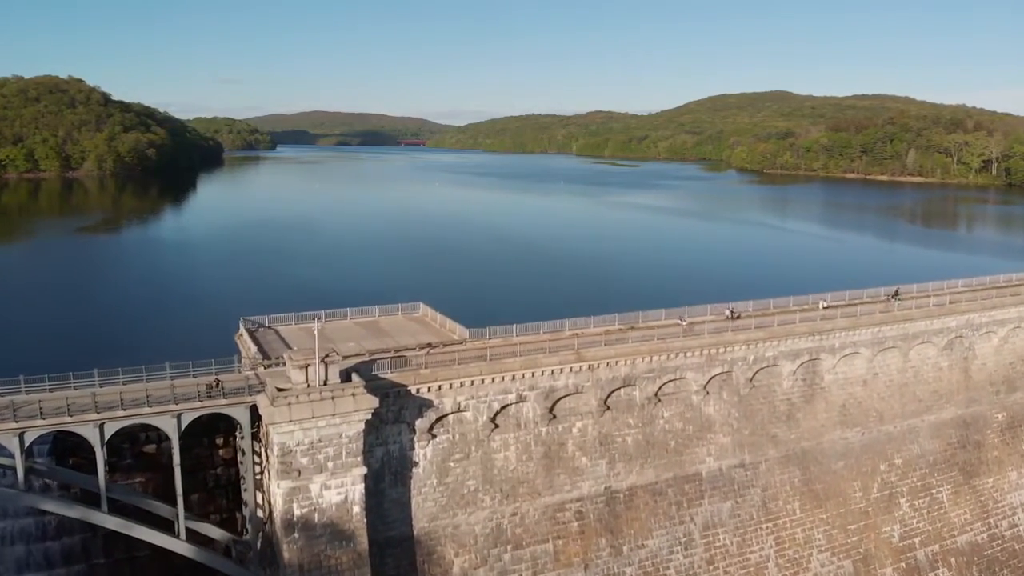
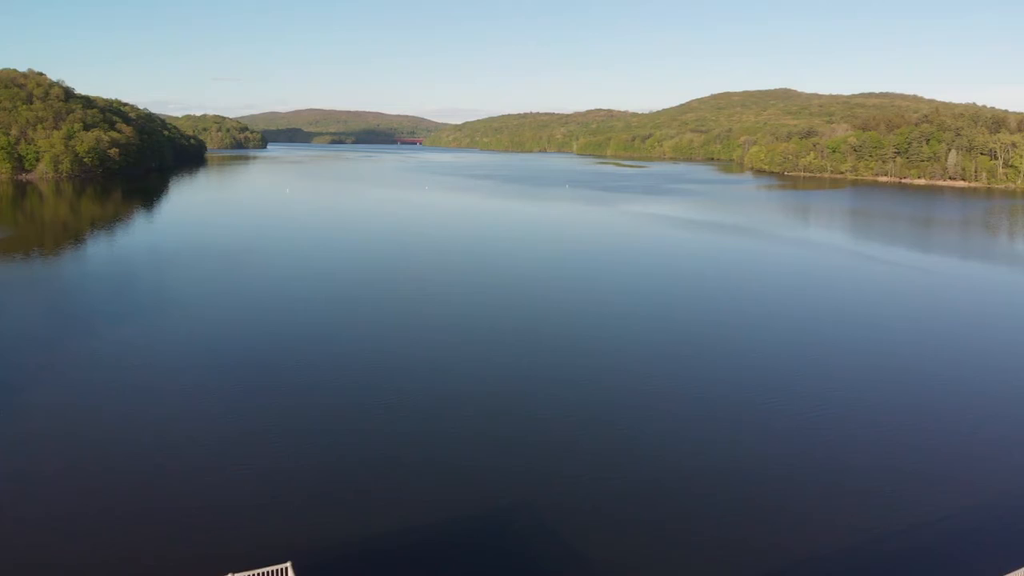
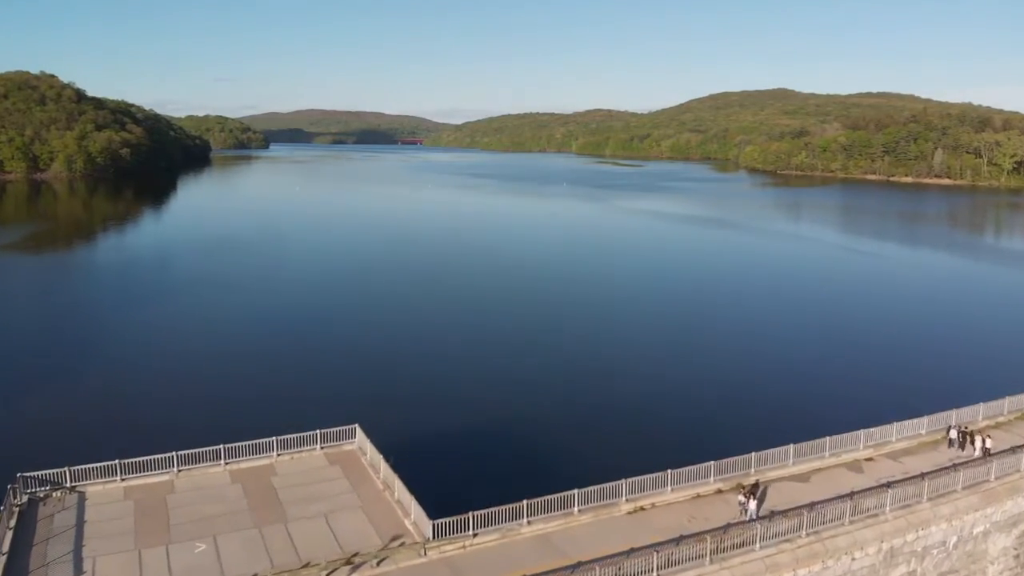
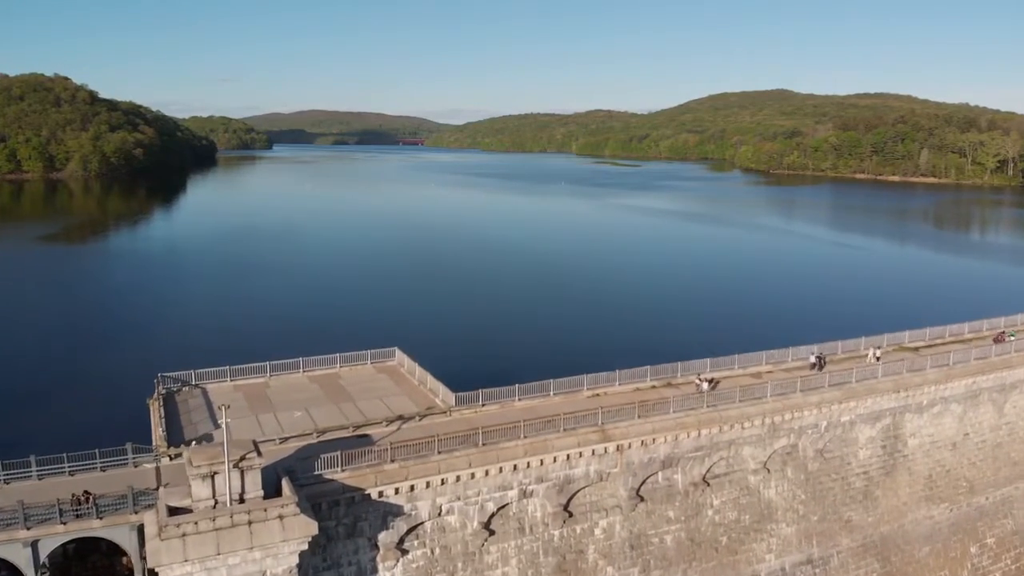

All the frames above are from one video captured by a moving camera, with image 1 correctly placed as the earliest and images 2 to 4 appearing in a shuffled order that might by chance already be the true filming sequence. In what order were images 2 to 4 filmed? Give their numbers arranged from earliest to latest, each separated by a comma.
4, 3, 2
